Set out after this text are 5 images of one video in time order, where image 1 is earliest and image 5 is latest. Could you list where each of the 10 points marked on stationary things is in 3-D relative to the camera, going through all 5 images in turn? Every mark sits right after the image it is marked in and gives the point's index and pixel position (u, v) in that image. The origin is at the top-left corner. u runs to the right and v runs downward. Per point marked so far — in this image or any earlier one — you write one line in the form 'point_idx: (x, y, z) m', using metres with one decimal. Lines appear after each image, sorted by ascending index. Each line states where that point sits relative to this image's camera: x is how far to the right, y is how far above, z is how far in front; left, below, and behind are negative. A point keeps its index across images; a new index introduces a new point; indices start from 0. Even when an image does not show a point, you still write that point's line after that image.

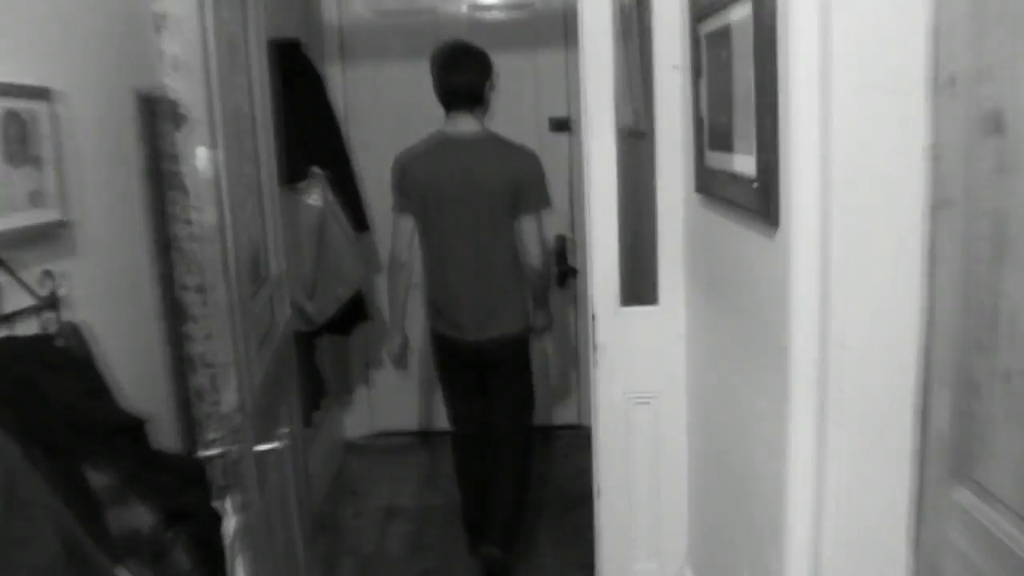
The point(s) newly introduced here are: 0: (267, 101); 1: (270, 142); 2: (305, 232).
0: (-0.6, +0.4, +1.8) m
1: (-0.6, +0.3, +1.8) m
2: (-0.6, +0.2, +2.5) m
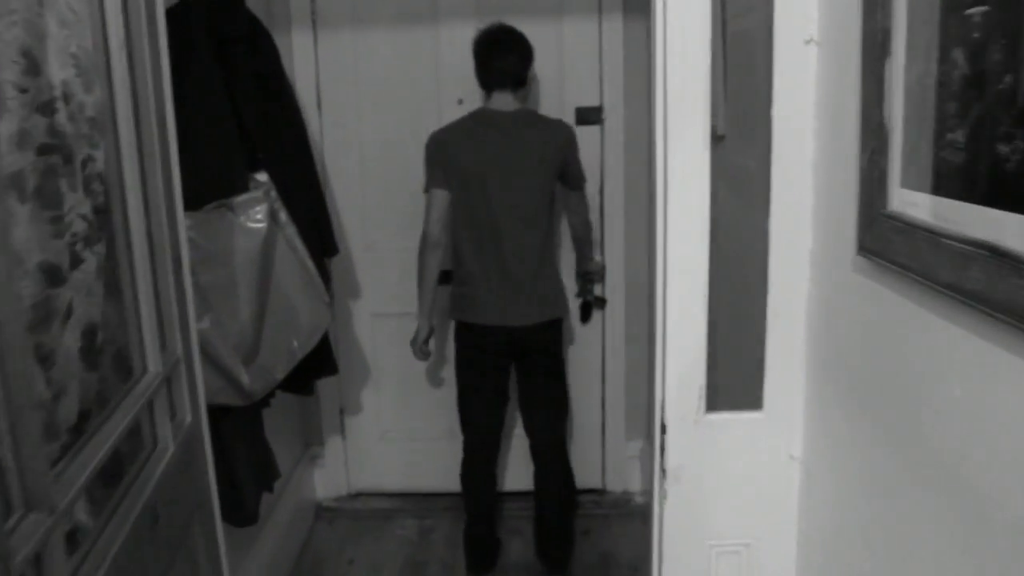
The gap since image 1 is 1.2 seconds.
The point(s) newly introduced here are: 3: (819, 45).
0: (-0.5, +0.3, +1.1) m
1: (-0.5, +0.2, +1.1) m
2: (-0.6, 0.0, +1.7) m
3: (+0.4, +0.3, +1.2) m
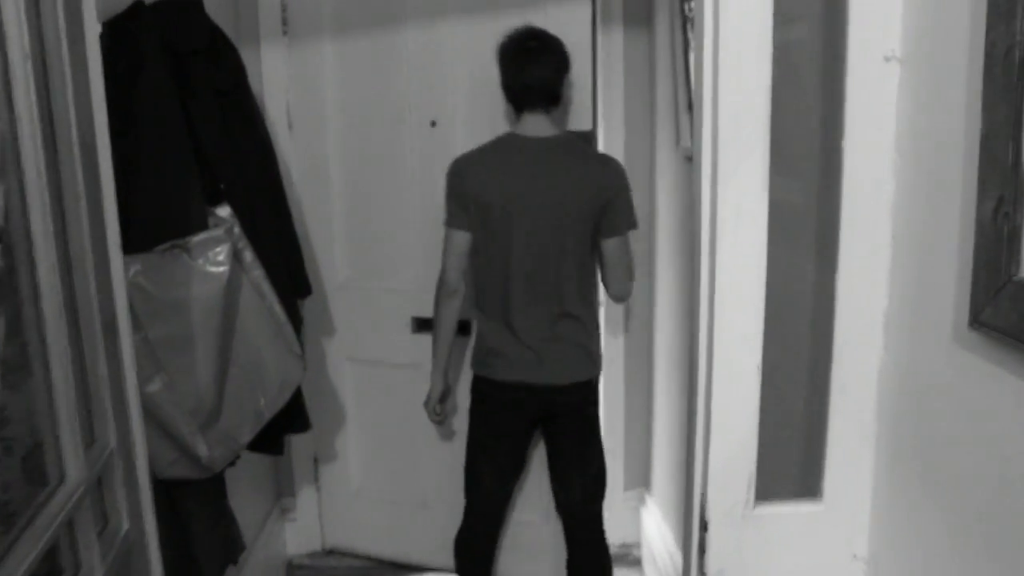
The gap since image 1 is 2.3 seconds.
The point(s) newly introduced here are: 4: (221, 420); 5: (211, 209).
0: (-0.5, +0.2, +0.9) m
1: (-0.5, +0.1, +0.9) m
2: (-0.6, -0.1, +1.5) m
3: (+0.5, +0.3, +1.0) m
4: (-0.6, -0.3, +1.6) m
5: (-0.6, +0.2, +1.6) m
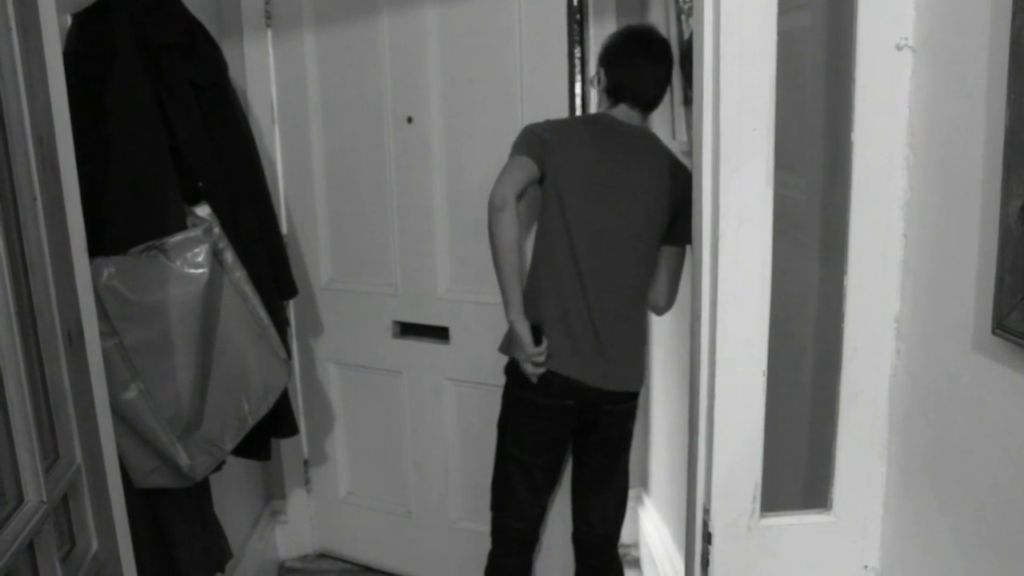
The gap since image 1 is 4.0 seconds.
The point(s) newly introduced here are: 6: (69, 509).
0: (-0.5, +0.2, +0.8) m
1: (-0.5, +0.1, +0.8) m
2: (-0.6, -0.1, +1.4) m
3: (+0.4, +0.3, +0.9) m
4: (-0.6, -0.3, +1.5) m
5: (-0.6, +0.2, +1.6) m
6: (-0.5, -0.2, +0.9) m
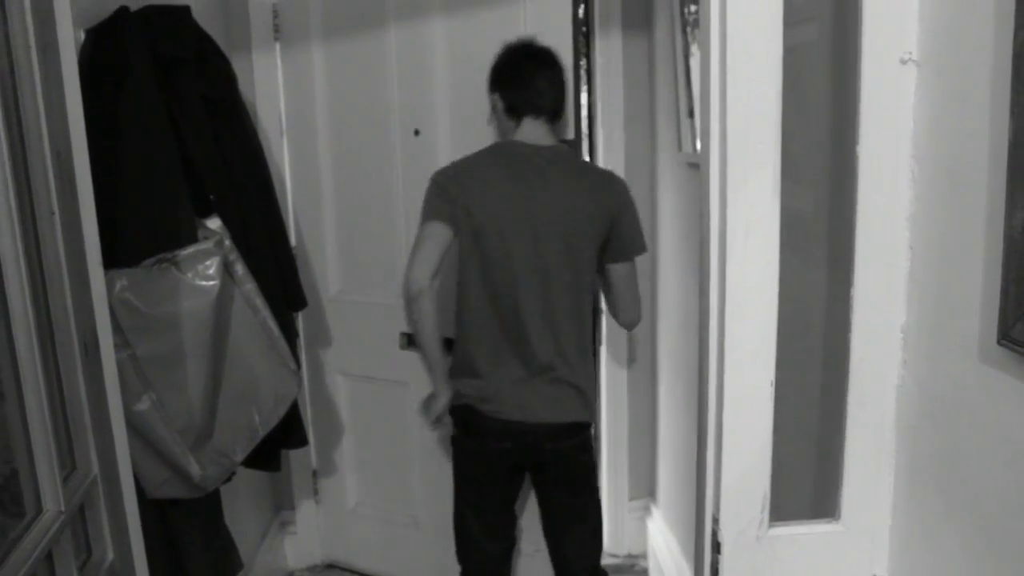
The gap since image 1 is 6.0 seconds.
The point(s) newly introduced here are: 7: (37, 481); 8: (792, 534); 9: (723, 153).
0: (-0.5, +0.2, +0.8) m
1: (-0.5, +0.1, +0.9) m
2: (-0.6, -0.1, +1.5) m
3: (+0.5, +0.2, +0.9) m
4: (-0.6, -0.3, +1.5) m
5: (-0.6, +0.1, +1.6) m
6: (-0.5, -0.3, +0.9) m
7: (-0.5, -0.2, +0.8) m
8: (+0.4, -0.3, +1.0) m
9: (+0.2, +0.2, +0.9) m
